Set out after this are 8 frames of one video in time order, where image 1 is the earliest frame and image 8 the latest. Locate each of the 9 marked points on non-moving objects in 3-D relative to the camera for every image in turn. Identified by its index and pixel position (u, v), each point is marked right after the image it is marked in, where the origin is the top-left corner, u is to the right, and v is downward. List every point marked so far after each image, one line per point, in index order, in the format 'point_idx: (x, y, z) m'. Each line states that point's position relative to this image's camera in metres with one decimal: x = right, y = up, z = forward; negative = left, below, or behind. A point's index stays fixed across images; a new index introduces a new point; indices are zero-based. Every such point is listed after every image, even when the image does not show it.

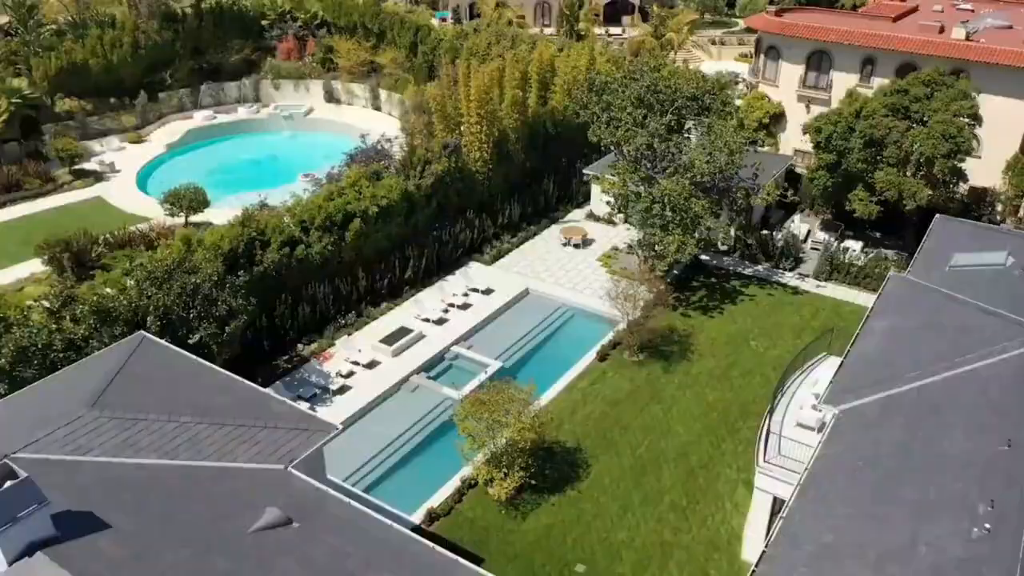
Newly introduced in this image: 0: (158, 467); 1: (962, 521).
0: (-5.1, -2.6, +15.5) m
1: (+5.8, -3.0, +14.0) m
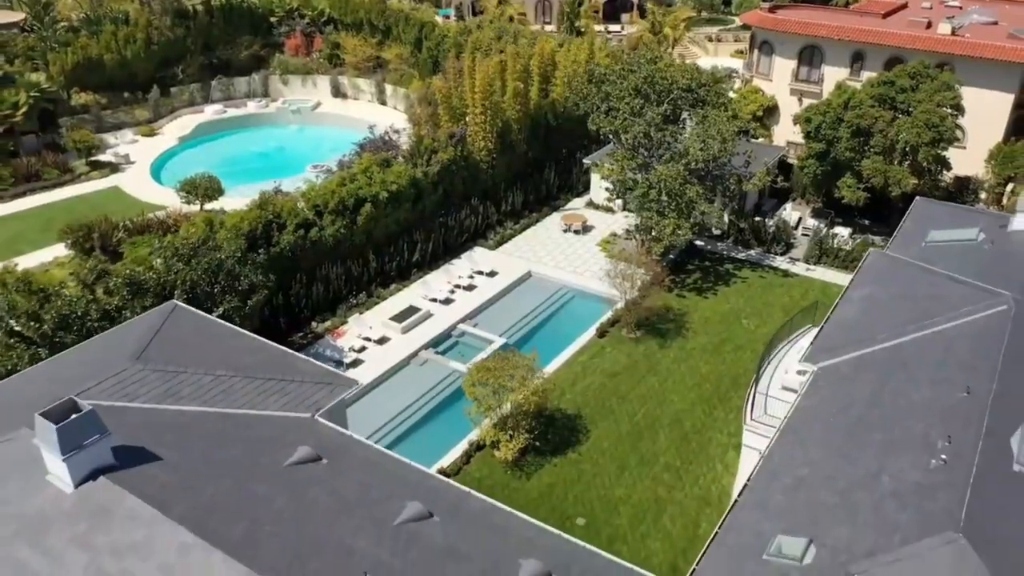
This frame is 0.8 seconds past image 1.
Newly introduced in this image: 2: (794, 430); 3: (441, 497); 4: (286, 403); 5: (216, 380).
0: (-5.0, -2.0, +17.1) m
1: (+5.9, -2.4, +15.6) m
2: (+4.5, -2.3, +17.3) m
3: (-1.0, -3.0, +15.7) m
4: (-3.8, -1.9, +18.2) m
5: (-5.0, -1.5, +18.5) m
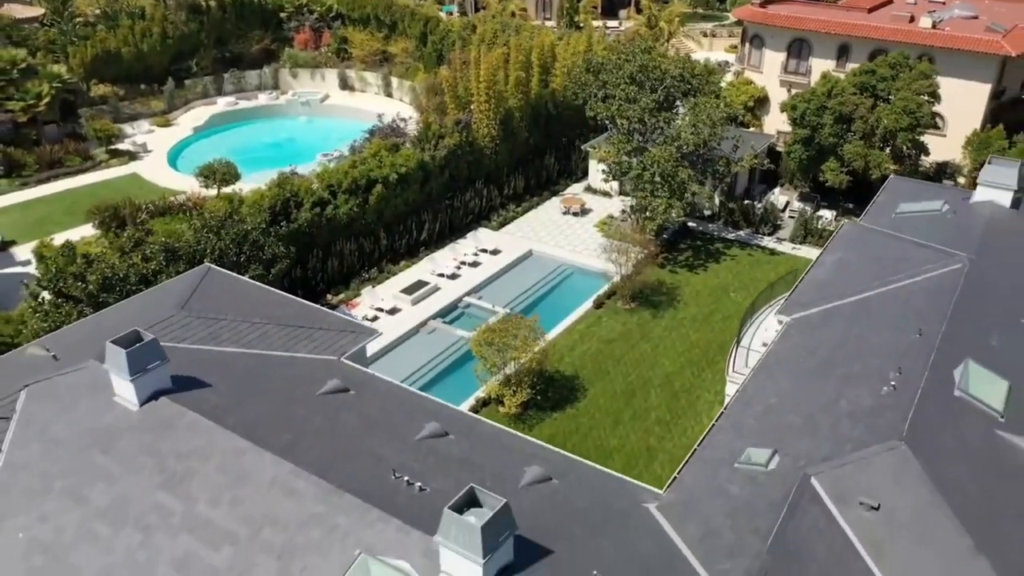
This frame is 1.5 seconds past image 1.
0: (-4.9, -1.1, +19.3) m
1: (+6.0, -1.6, +17.8) m
2: (+4.6, -1.4, +19.5) m
3: (-0.9, -2.2, +17.9) m
4: (-3.7, -1.1, +20.4) m
5: (-5.0, -0.7, +20.7) m
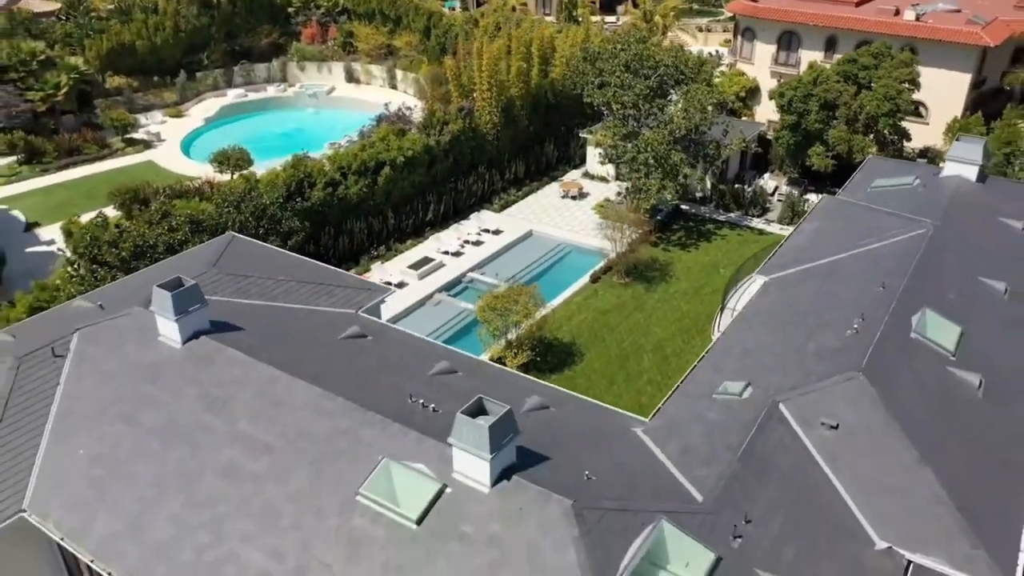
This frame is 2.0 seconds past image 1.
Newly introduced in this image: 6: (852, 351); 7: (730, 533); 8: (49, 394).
0: (-4.8, -0.3, +21.3) m
1: (+6.0, -0.7, +19.8) m
2: (+4.6, -0.6, +21.4) m
3: (-0.9, -1.4, +19.9) m
4: (-3.7, -0.3, +22.4) m
5: (-4.9, +0.1, +22.6) m
6: (+5.9, -1.1, +18.7) m
7: (+2.8, -3.1, +14.1) m
8: (-7.5, -1.8, +17.8) m
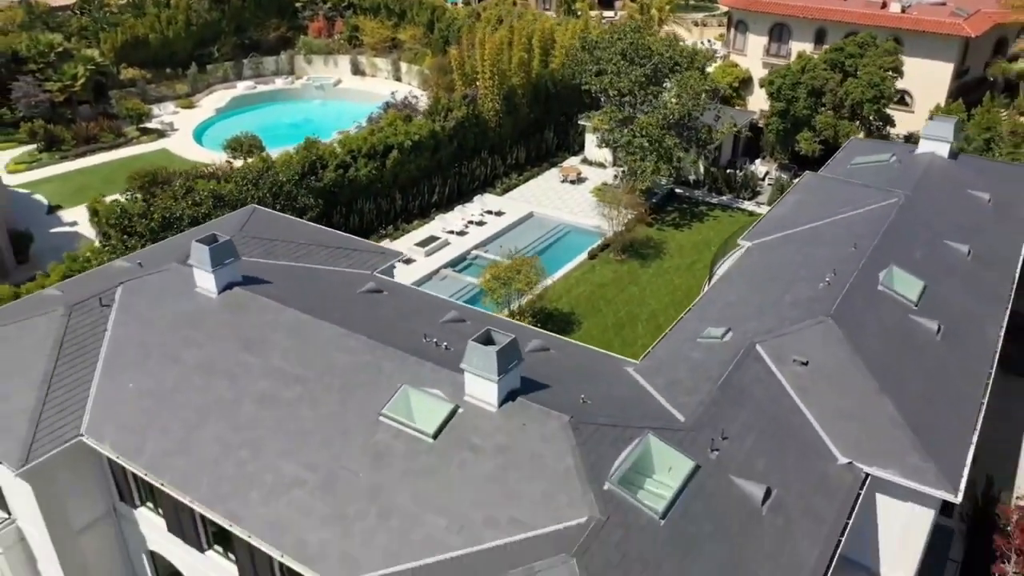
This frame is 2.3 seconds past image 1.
0: (-4.8, +0.5, +23.3) m
1: (+6.1, +0.1, +21.7) m
2: (+4.7, +0.2, +23.4) m
3: (-0.8, -0.5, +21.8) m
4: (-3.6, +0.6, +24.3) m
5: (-4.8, +1.0, +24.6) m
6: (+5.9, -0.2, +20.6) m
7: (+2.9, -2.3, +16.0) m
8: (-7.5, -0.9, +19.7) m
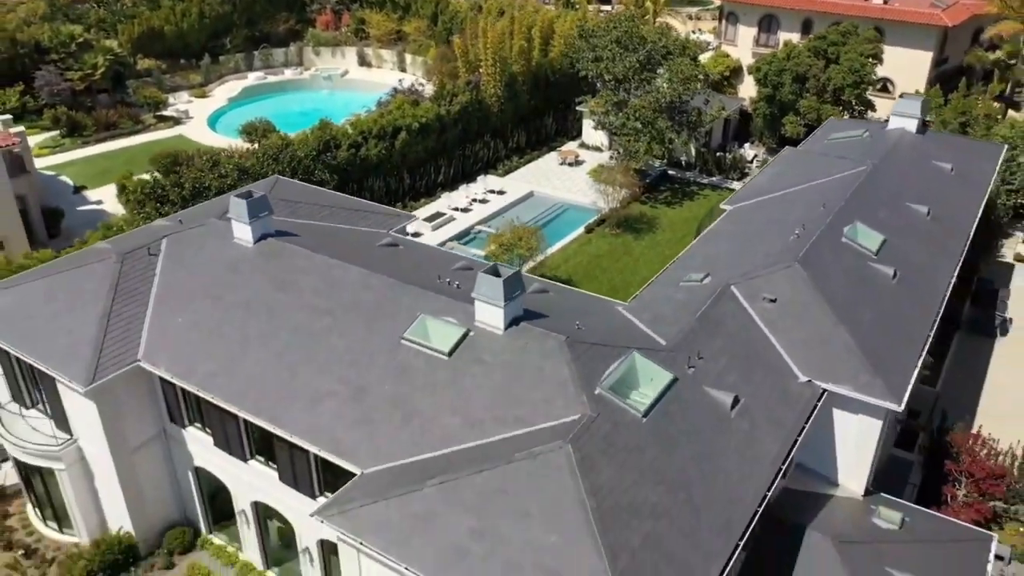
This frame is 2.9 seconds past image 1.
0: (-4.7, +1.5, +25.8) m
1: (+6.2, +1.1, +24.2) m
2: (+4.7, +1.3, +25.9) m
3: (-0.7, +0.5, +24.4) m
4: (-3.5, +1.6, +26.9) m
5: (-4.8, +2.0, +27.1) m
6: (+6.0, +0.8, +23.1) m
7: (+3.0, -1.3, +18.5) m
8: (-7.4, +0.1, +22.2) m
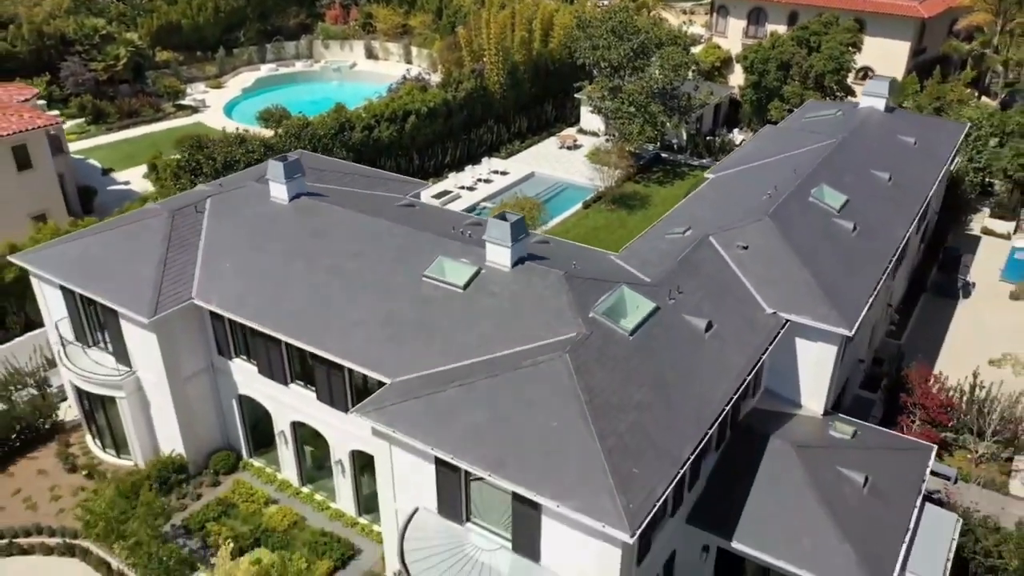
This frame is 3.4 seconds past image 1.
0: (-4.6, +2.7, +28.8) m
1: (+6.3, +2.3, +27.2) m
2: (+4.8, +2.4, +28.9) m
3: (-0.6, +1.6, +27.4) m
4: (-3.4, +2.7, +29.9) m
5: (-4.7, +3.1, +30.1) m
6: (+6.1, +1.9, +26.2) m
7: (+3.1, -0.1, +21.5) m
8: (-7.3, +1.2, +25.2) m
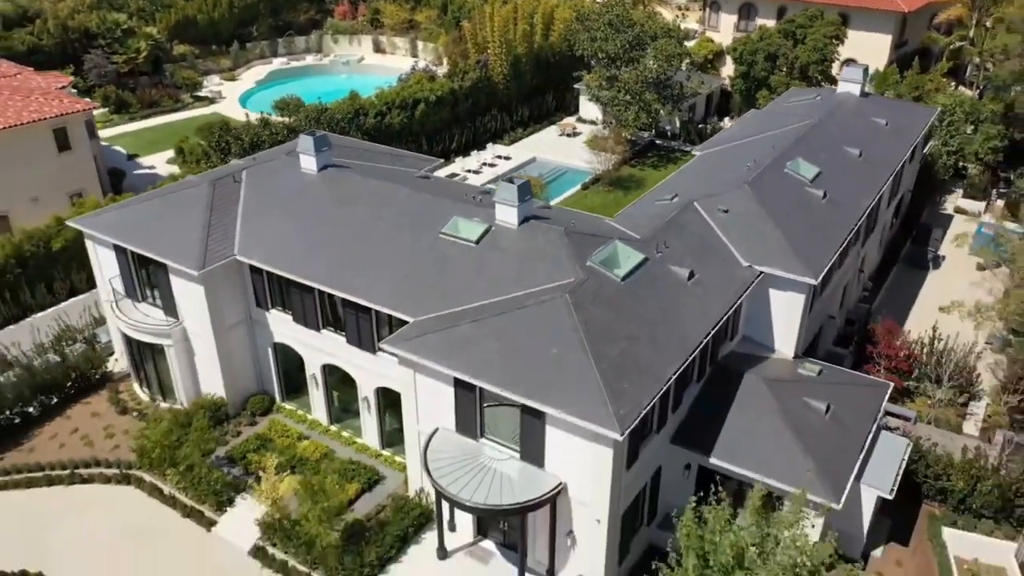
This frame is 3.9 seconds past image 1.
0: (-4.4, +3.7, +31.7) m
1: (+6.4, +3.3, +30.2) m
2: (+5.0, +3.4, +31.9) m
3: (-0.5, +2.6, +30.3) m
4: (-3.3, +3.7, +32.8) m
5: (-4.5, +4.1, +33.1) m
6: (+6.3, +2.9, +29.1) m
7: (+3.2, +0.9, +24.5) m
8: (-7.1, +2.2, +28.2) m
